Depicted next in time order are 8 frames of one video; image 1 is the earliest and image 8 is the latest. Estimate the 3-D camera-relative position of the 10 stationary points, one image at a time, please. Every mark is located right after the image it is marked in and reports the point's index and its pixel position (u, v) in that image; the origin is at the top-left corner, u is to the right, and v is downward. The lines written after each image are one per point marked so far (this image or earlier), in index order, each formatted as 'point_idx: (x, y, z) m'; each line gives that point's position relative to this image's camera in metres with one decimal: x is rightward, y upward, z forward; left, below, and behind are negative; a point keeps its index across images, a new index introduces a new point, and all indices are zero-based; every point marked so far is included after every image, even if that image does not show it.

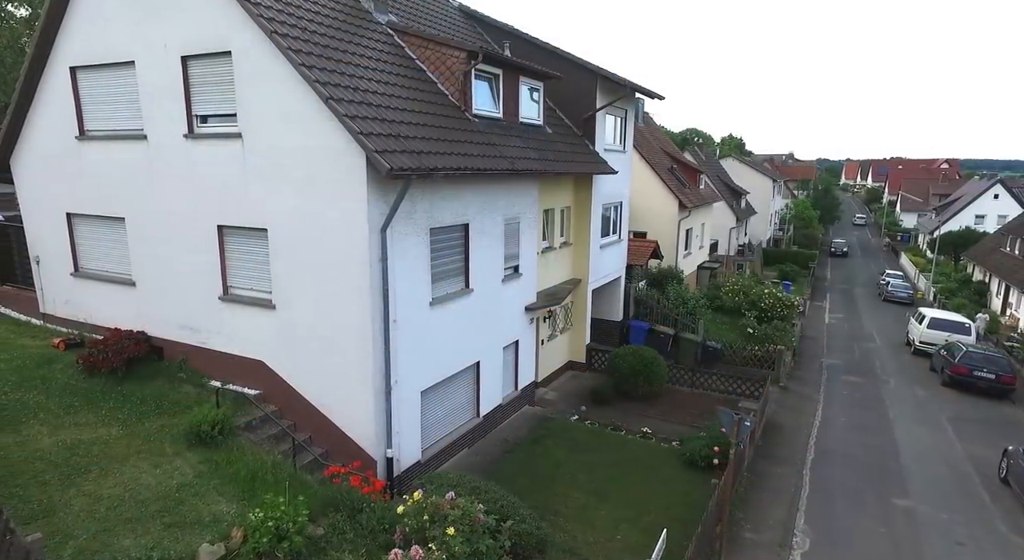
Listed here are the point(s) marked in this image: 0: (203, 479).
0: (-3.9, -2.5, +7.8) m
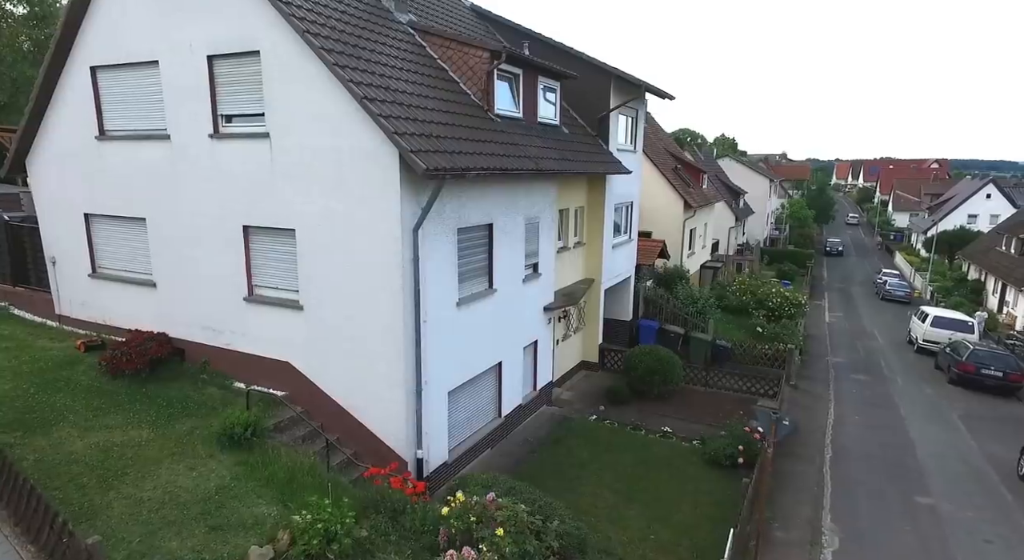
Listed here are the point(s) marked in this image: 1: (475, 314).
0: (-3.4, -2.6, +7.8) m
1: (-0.7, -0.6, +11.0) m
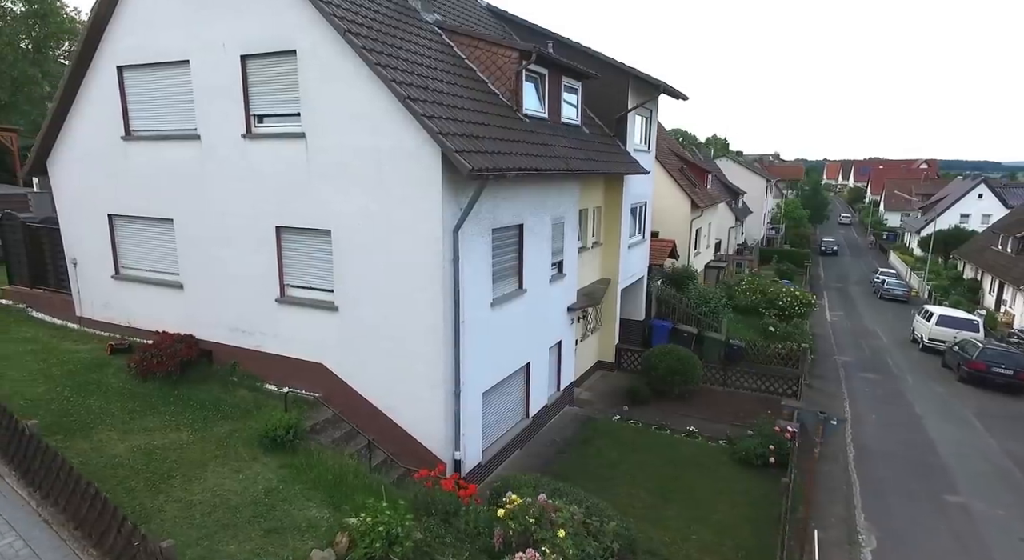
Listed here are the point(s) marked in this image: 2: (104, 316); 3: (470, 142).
0: (-2.8, -2.6, +7.7) m
1: (-0.1, -0.6, +10.9) m
2: (-8.4, -0.7, +12.6) m
3: (-0.6, +2.0, +8.7) m
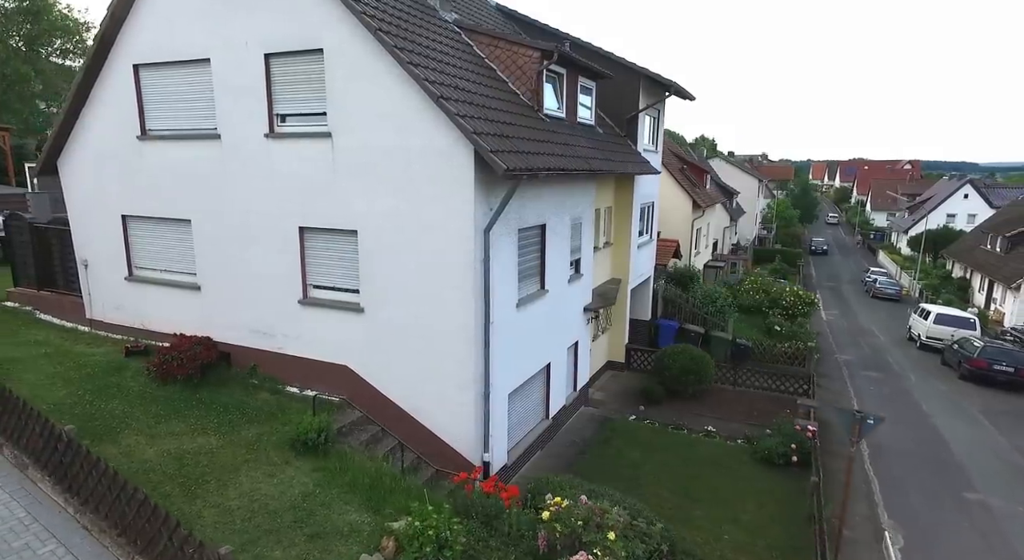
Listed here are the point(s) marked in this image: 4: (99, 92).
0: (-2.3, -2.6, +7.6) m
1: (+0.3, -0.6, +10.9) m
2: (-8.0, -0.8, +12.4) m
3: (-0.1, +1.9, +8.6) m
4: (-7.6, +3.5, +11.3) m
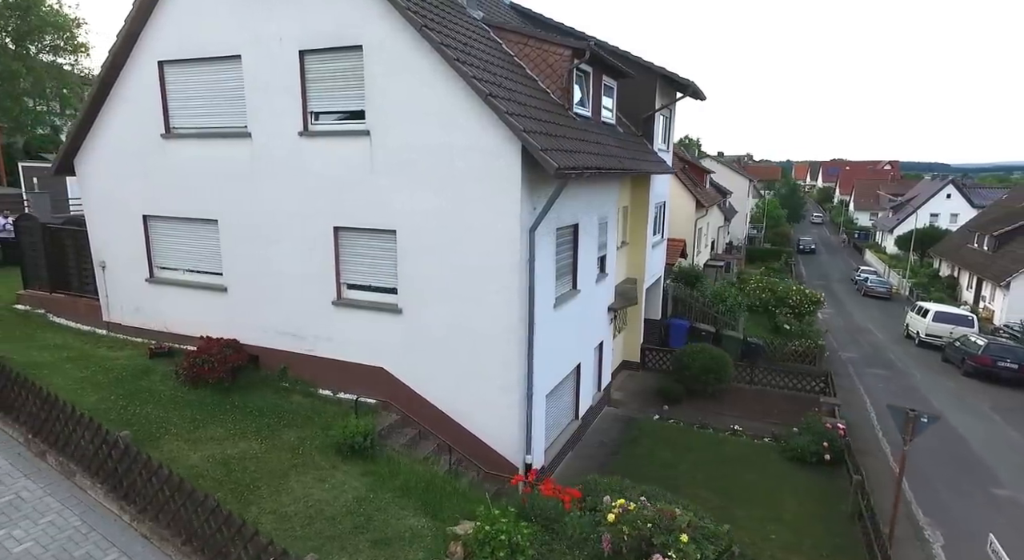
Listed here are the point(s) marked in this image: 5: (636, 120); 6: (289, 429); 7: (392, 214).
0: (-1.6, -2.6, +7.5) m
1: (+0.9, -0.6, +10.8) m
2: (-7.4, -0.8, +12.1) m
3: (+0.5, +2.0, +8.6) m
4: (-7.0, +3.4, +11.0) m
5: (+3.3, +4.2, +16.2) m
6: (-3.3, -2.2, +9.0) m
7: (-1.8, +1.0, +9.3) m
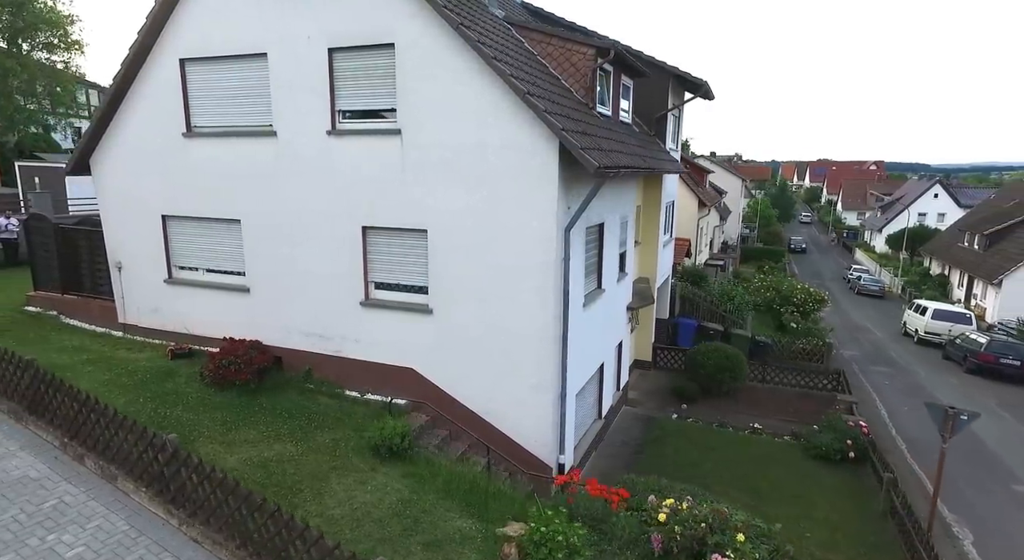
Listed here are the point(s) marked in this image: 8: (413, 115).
0: (-1.1, -2.6, +7.4) m
1: (+1.4, -0.6, +10.8) m
2: (-7.0, -0.8, +11.9) m
3: (+1.0, +2.0, +8.5) m
4: (-6.6, +3.4, +10.9) m
5: (+3.6, +4.3, +16.2) m
6: (-2.8, -2.2, +8.9) m
7: (-1.3, +1.0, +9.3) m
8: (-1.5, +2.4, +9.0) m
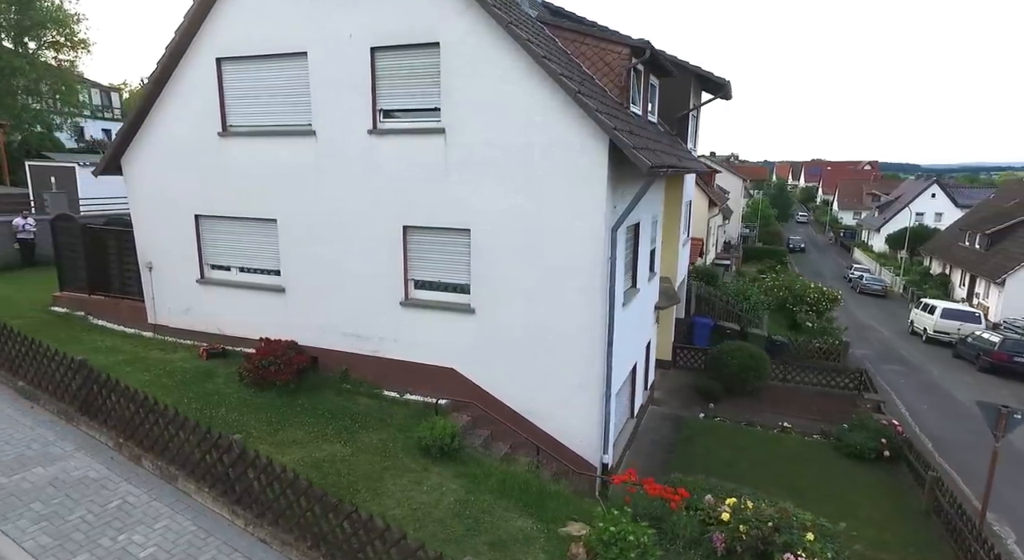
0: (-0.4, -2.6, +7.4) m
1: (+2.0, -0.6, +10.8) m
2: (-6.3, -0.8, +11.8) m
3: (+1.7, +2.0, +8.5) m
4: (-5.9, +3.4, +10.8) m
5: (+4.2, +4.3, +16.2) m
6: (-2.1, -2.2, +8.9) m
7: (-0.7, +1.0, +9.2) m
8: (-0.8, +2.4, +9.0) m
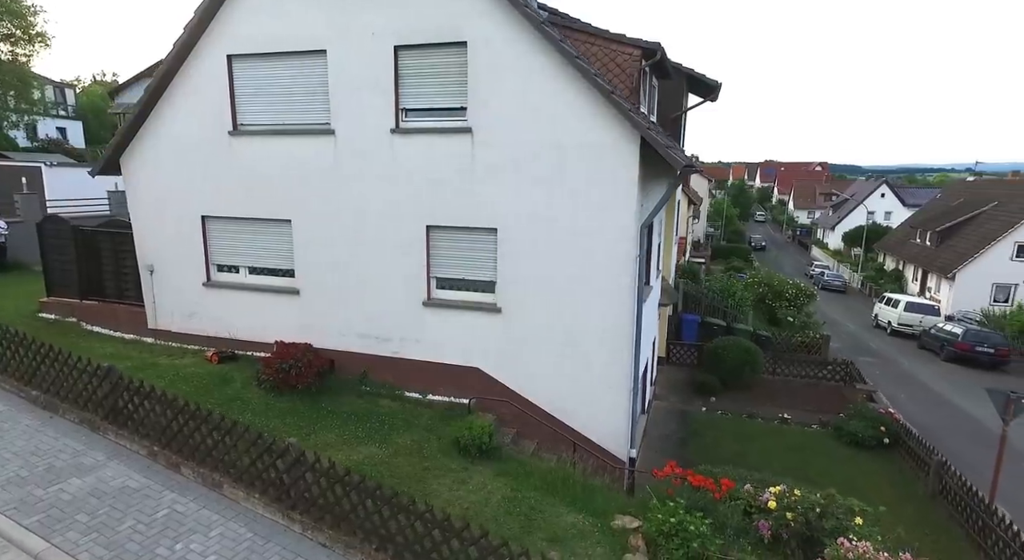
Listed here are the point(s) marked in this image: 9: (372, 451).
0: (+0.1, -2.6, +7.4) m
1: (+2.4, -0.6, +11.0) m
2: (-6.1, -0.9, +11.5) m
3: (+2.1, +2.0, +8.7) m
4: (-5.7, +3.4, +10.5) m
5: (+4.2, +4.3, +16.5) m
6: (-1.6, -2.2, +8.8) m
7: (-0.3, +1.0, +9.3) m
8: (-0.4, +2.5, +9.0) m
9: (-1.8, -2.3, +8.0) m
